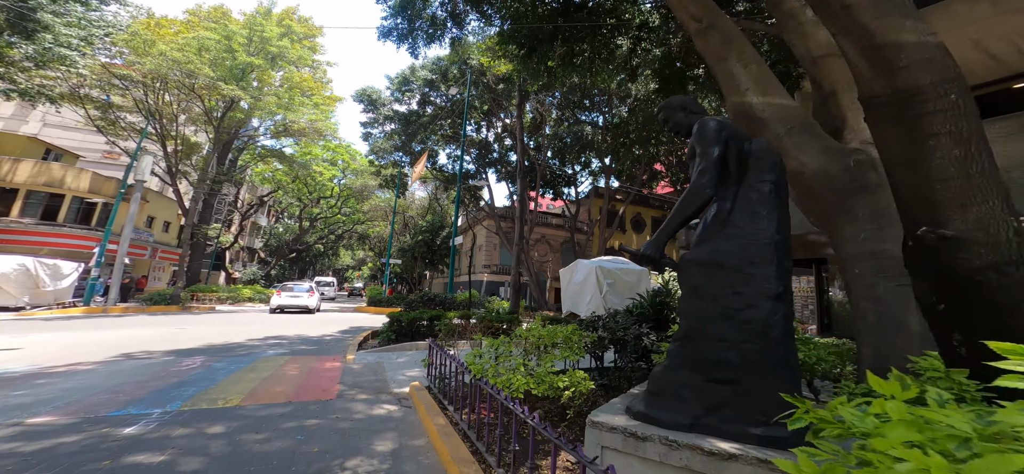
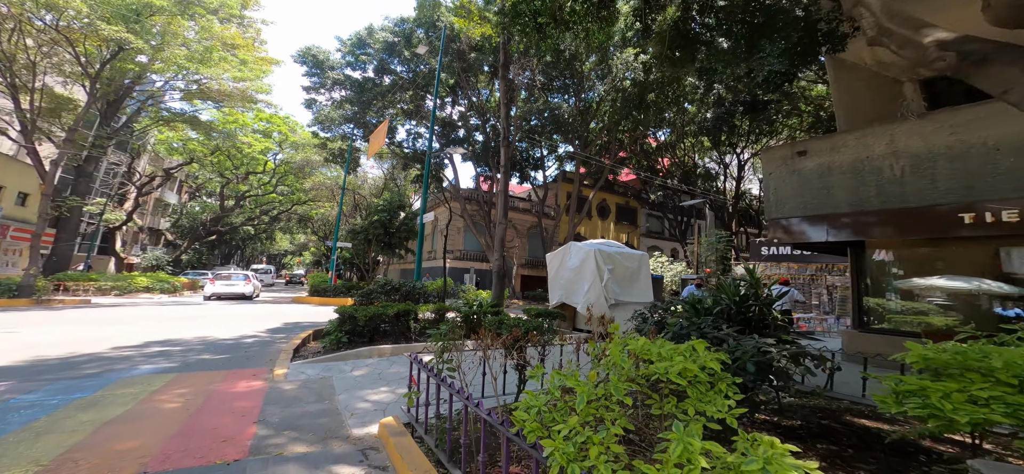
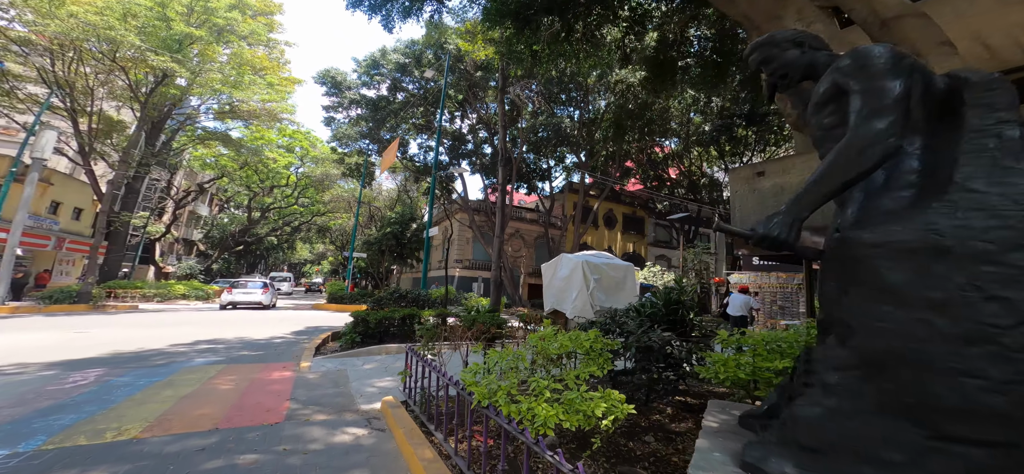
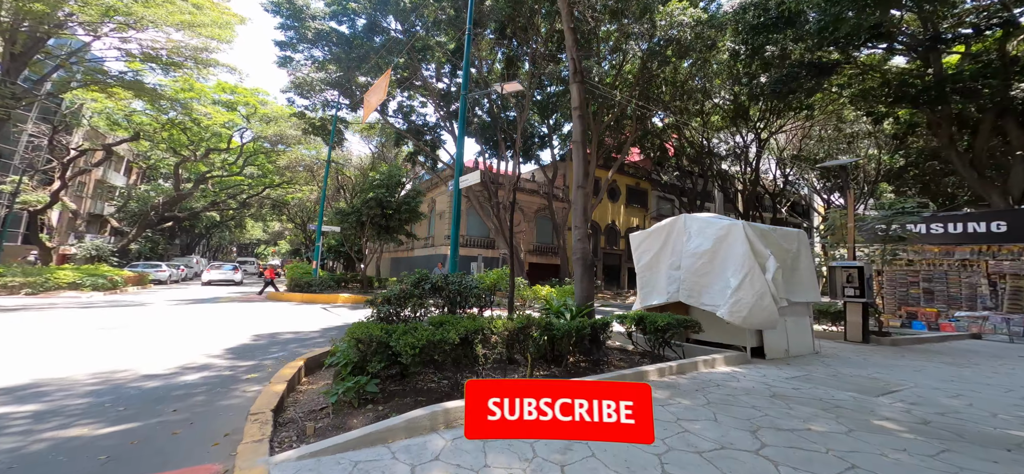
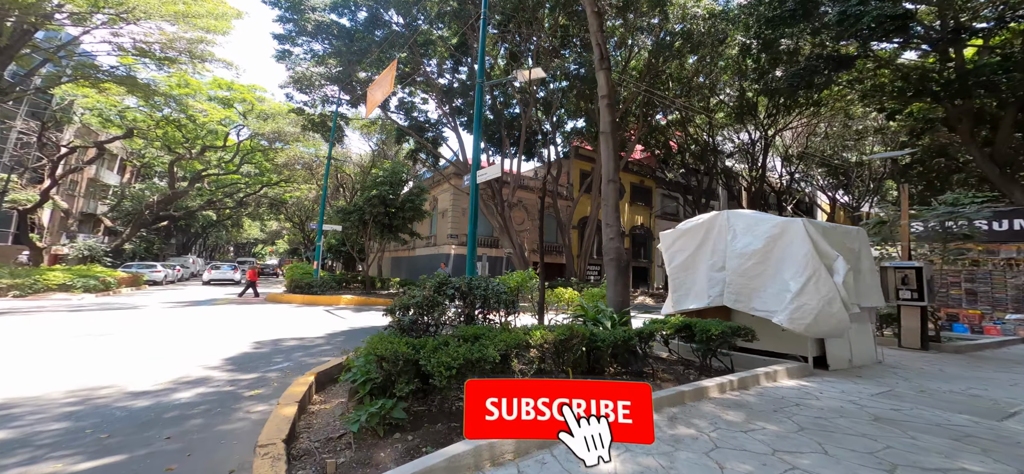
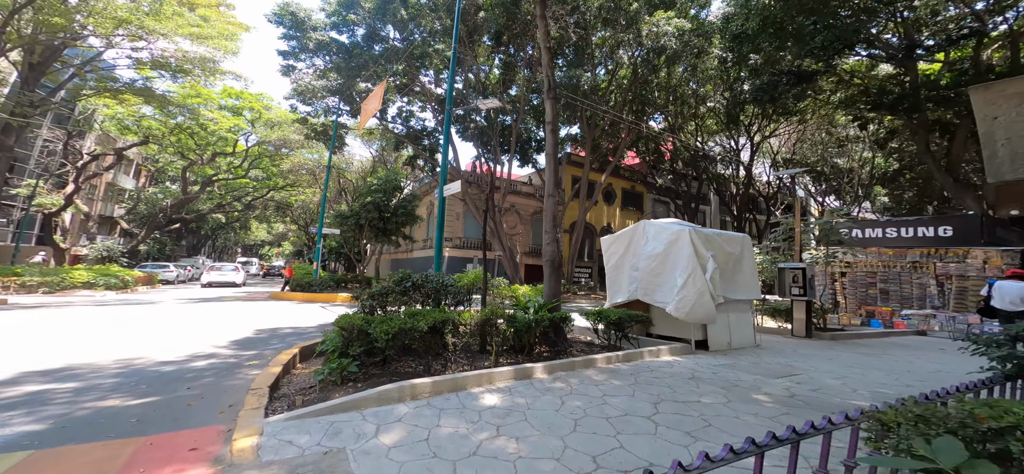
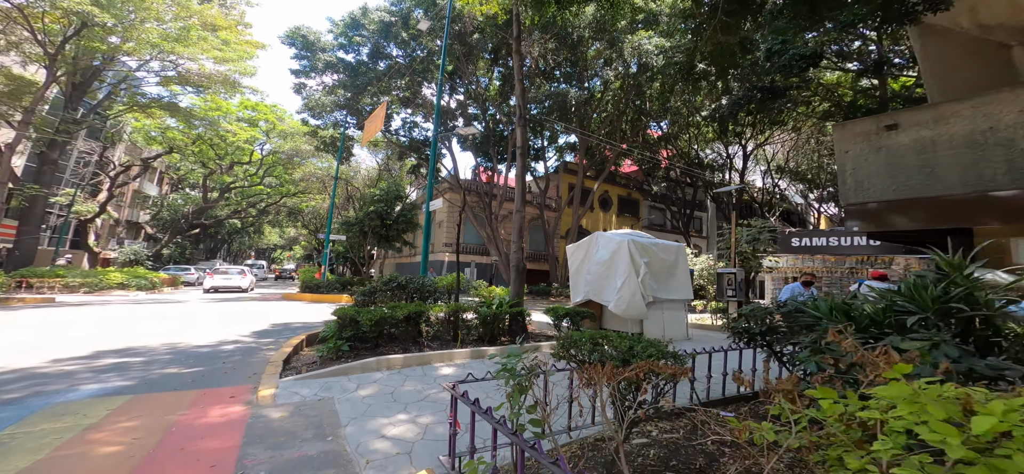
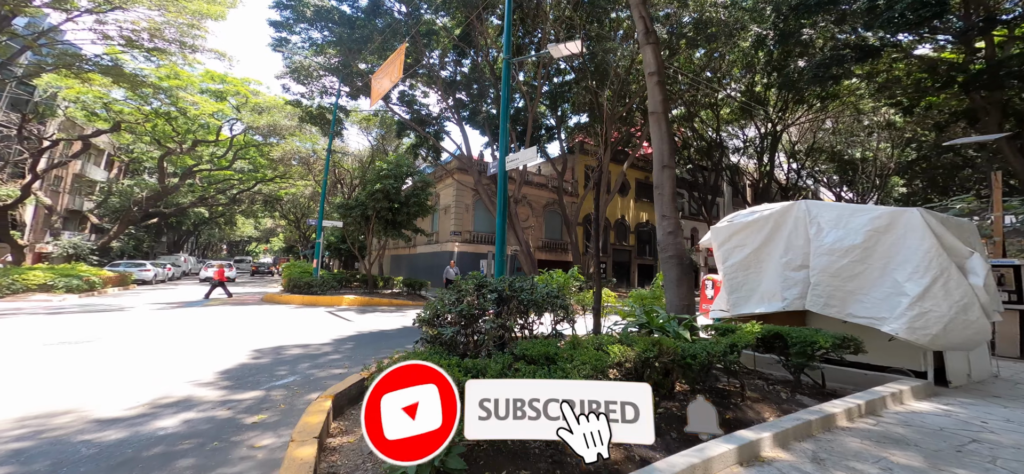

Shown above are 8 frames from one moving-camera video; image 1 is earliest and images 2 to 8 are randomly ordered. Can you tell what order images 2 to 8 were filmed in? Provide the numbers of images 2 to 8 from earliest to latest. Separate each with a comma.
3, 2, 7, 6, 4, 5, 8
